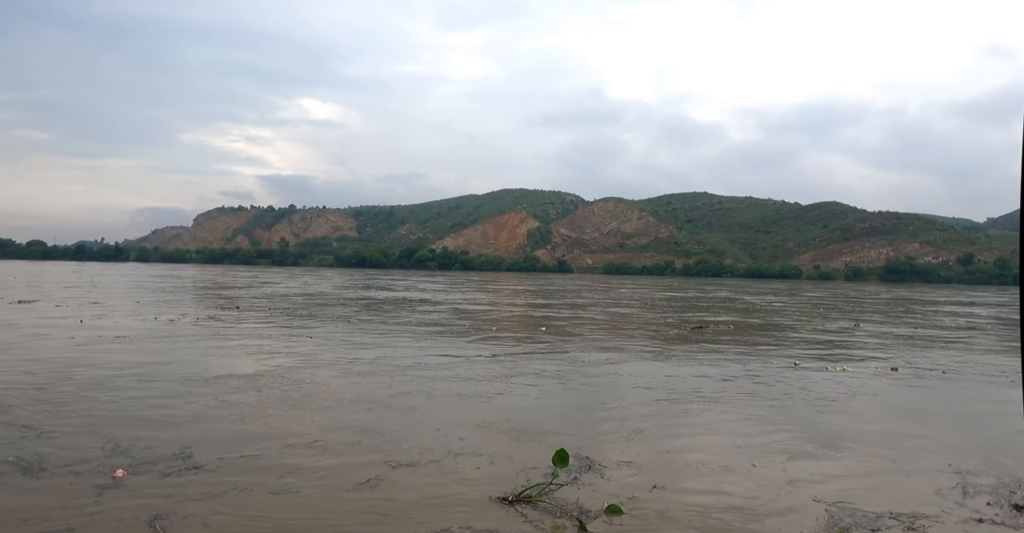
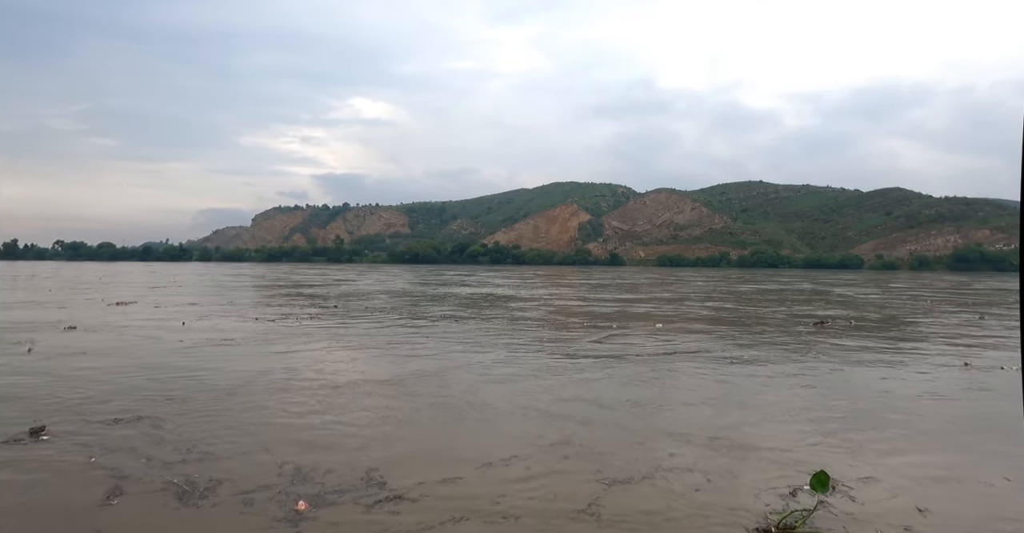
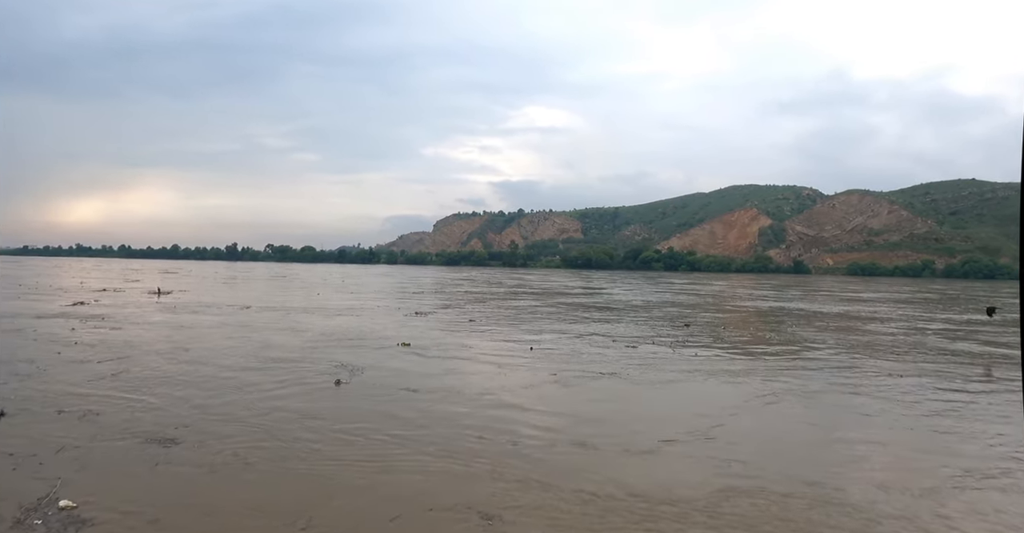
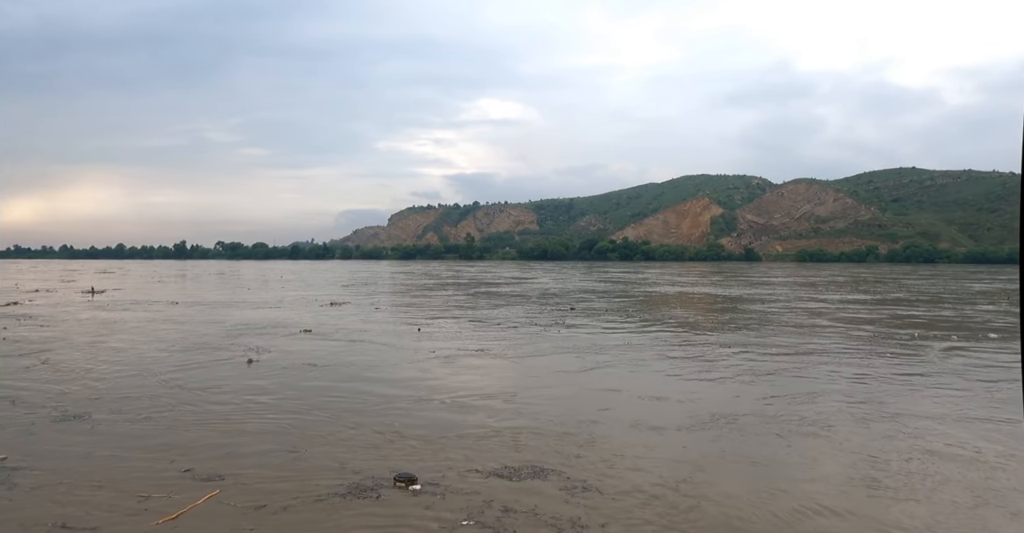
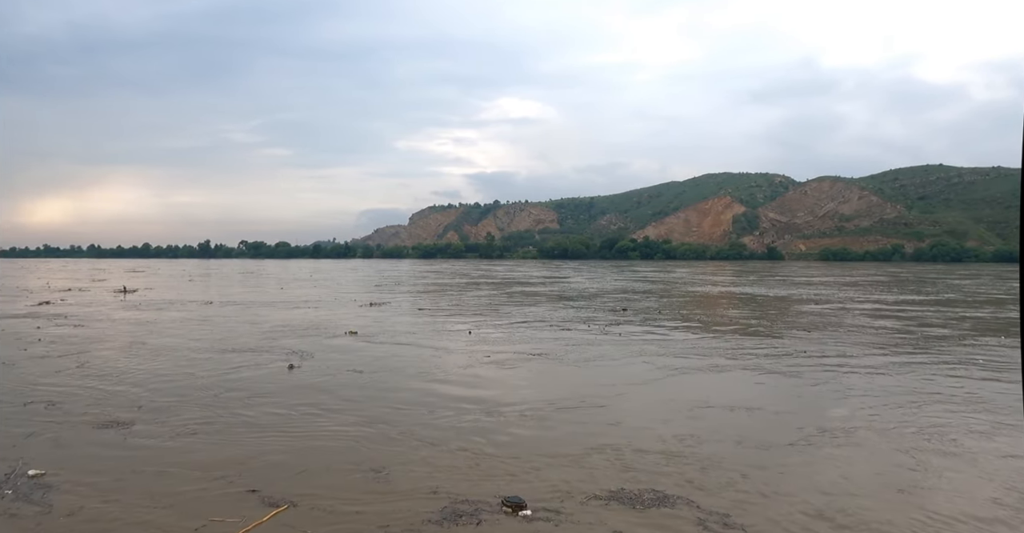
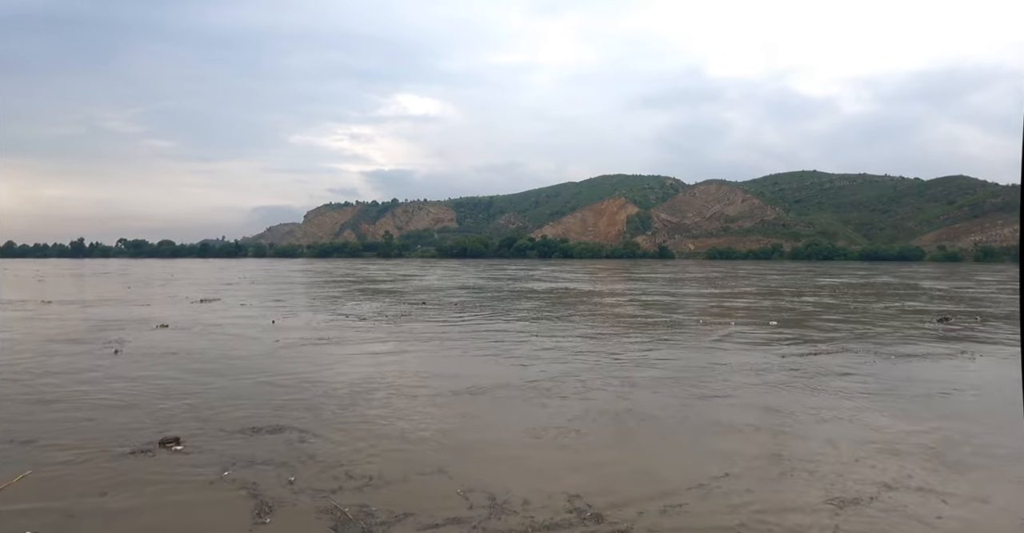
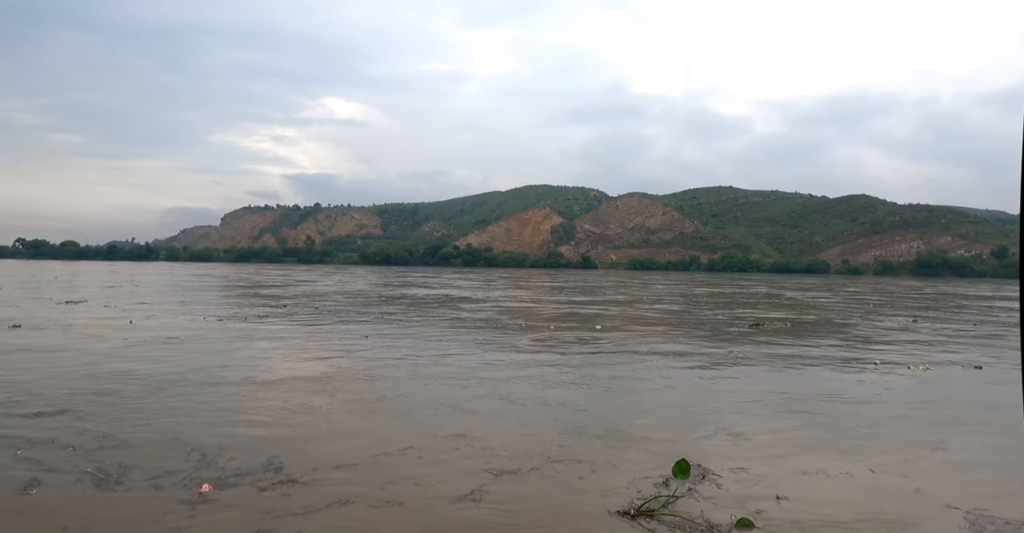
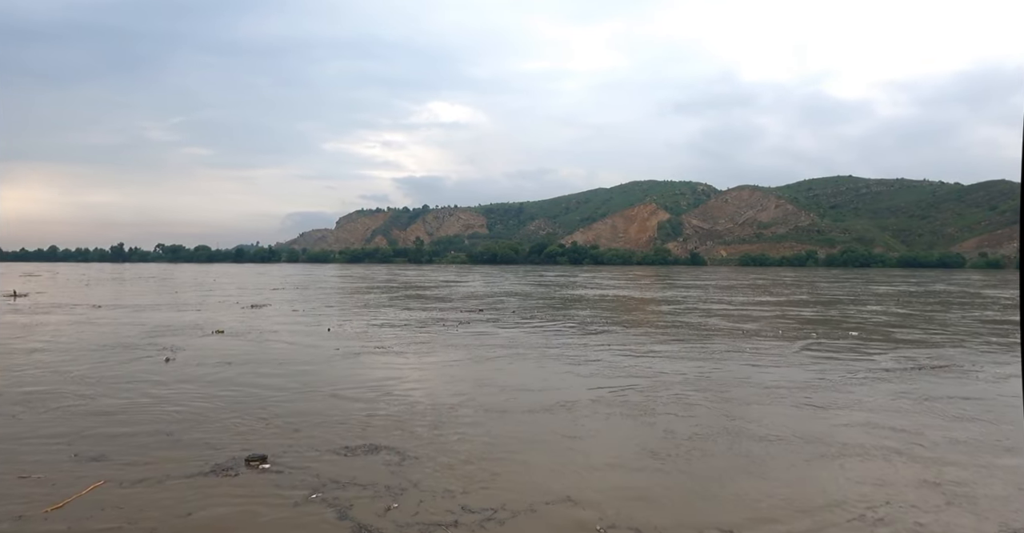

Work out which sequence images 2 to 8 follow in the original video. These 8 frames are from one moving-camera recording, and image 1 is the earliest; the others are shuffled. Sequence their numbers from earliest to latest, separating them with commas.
7, 2, 6, 8, 4, 5, 3
